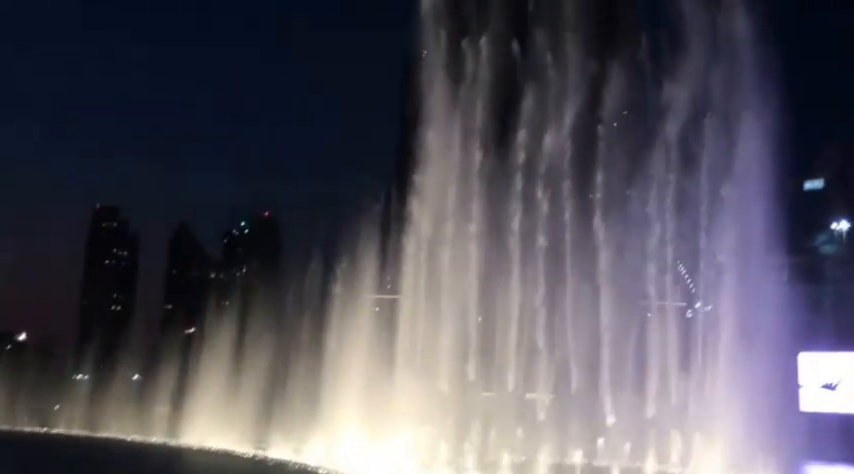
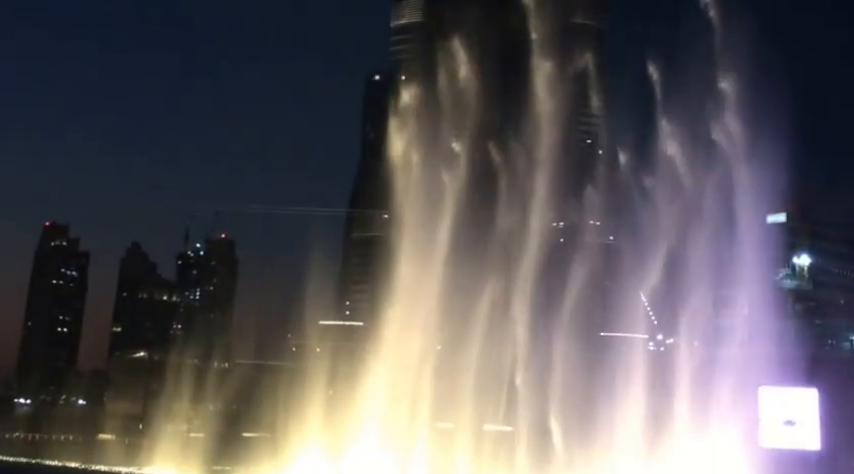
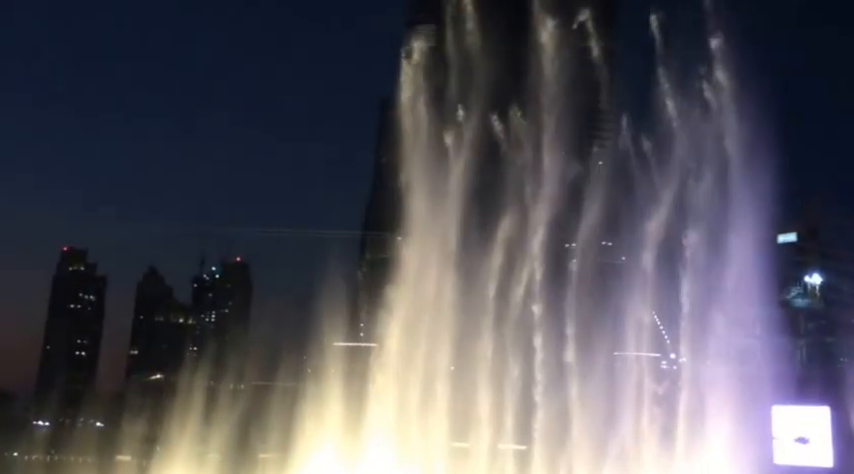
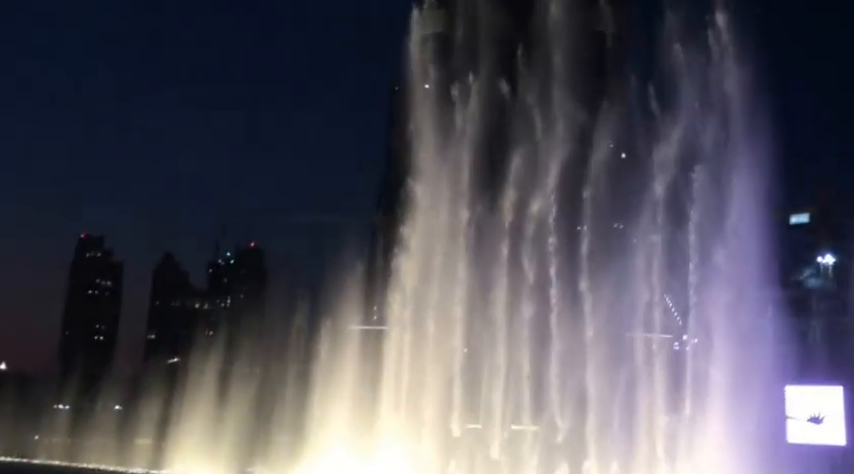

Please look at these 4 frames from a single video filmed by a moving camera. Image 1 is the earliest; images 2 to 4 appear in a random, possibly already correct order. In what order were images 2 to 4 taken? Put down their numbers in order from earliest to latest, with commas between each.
4, 3, 2
